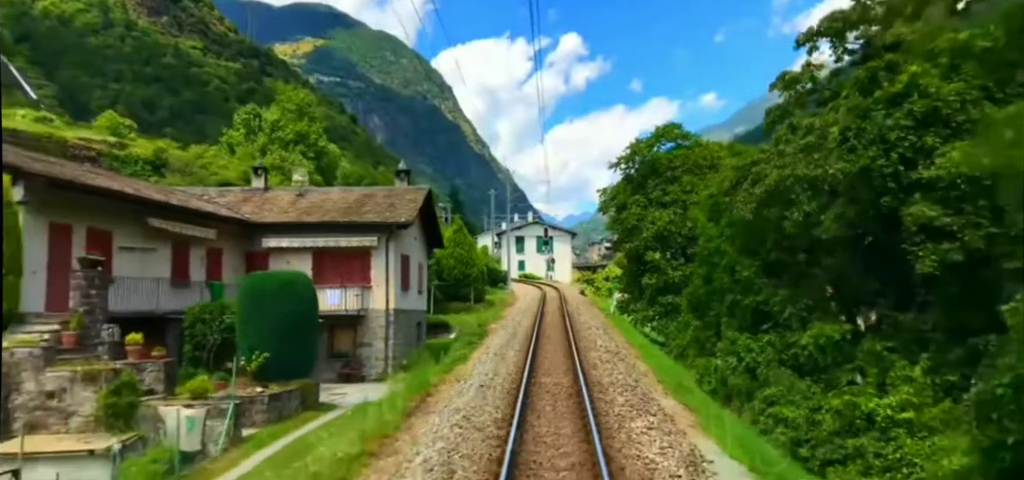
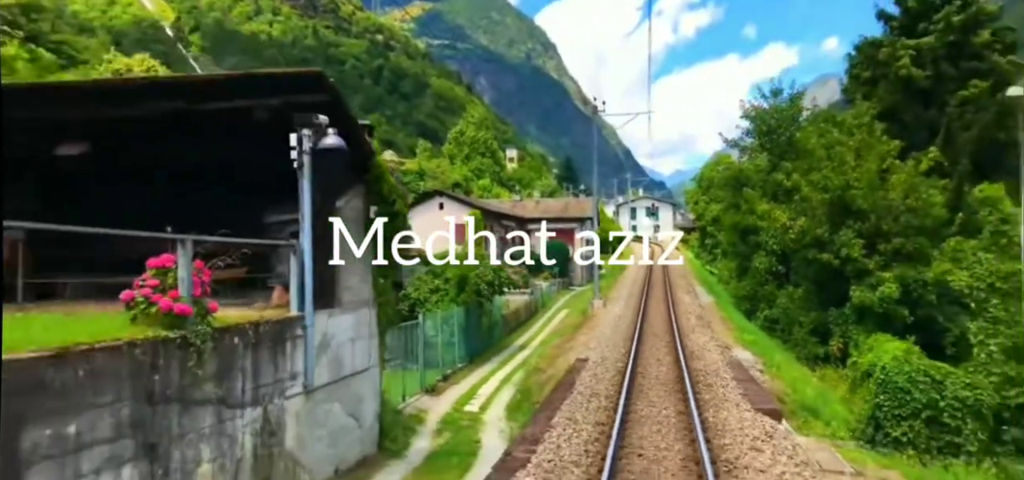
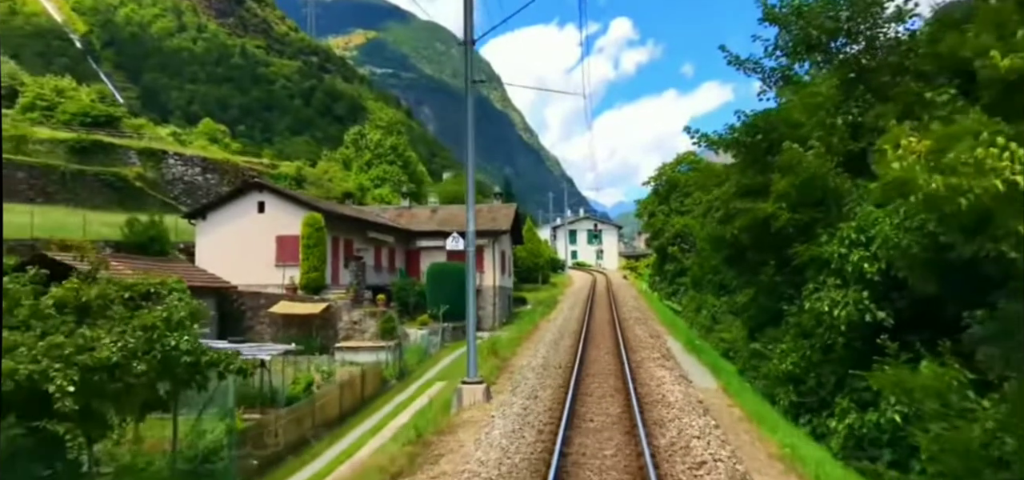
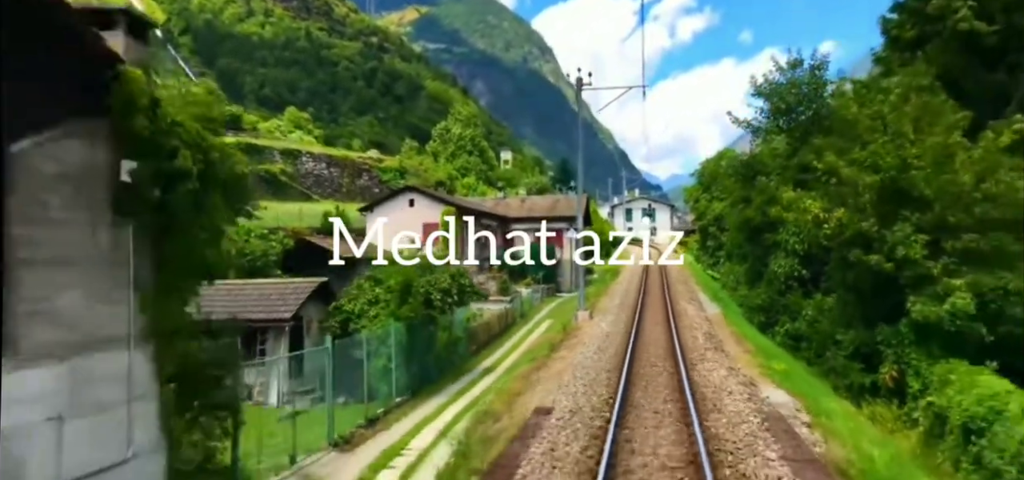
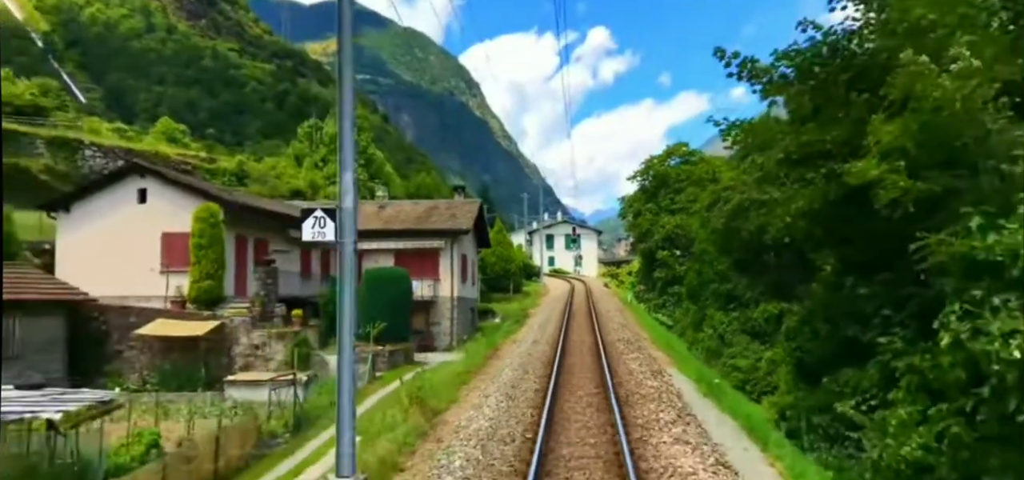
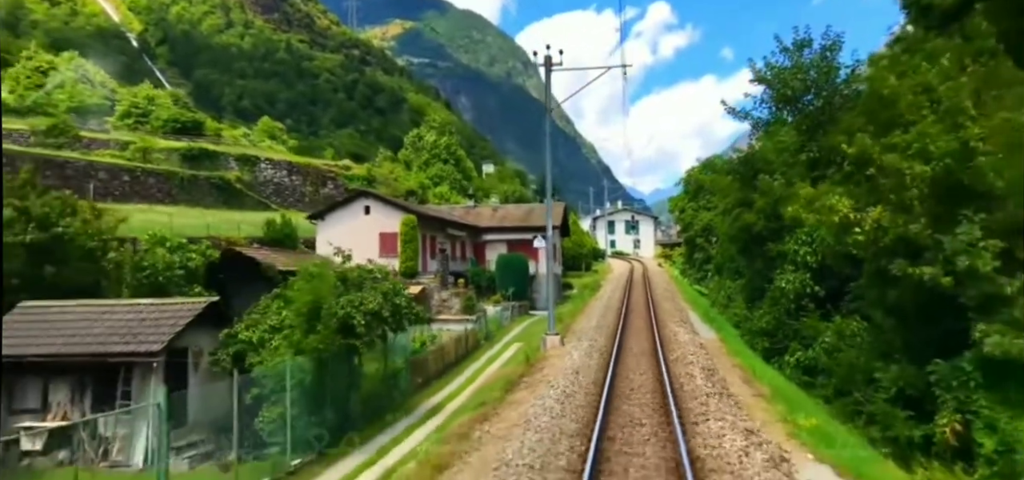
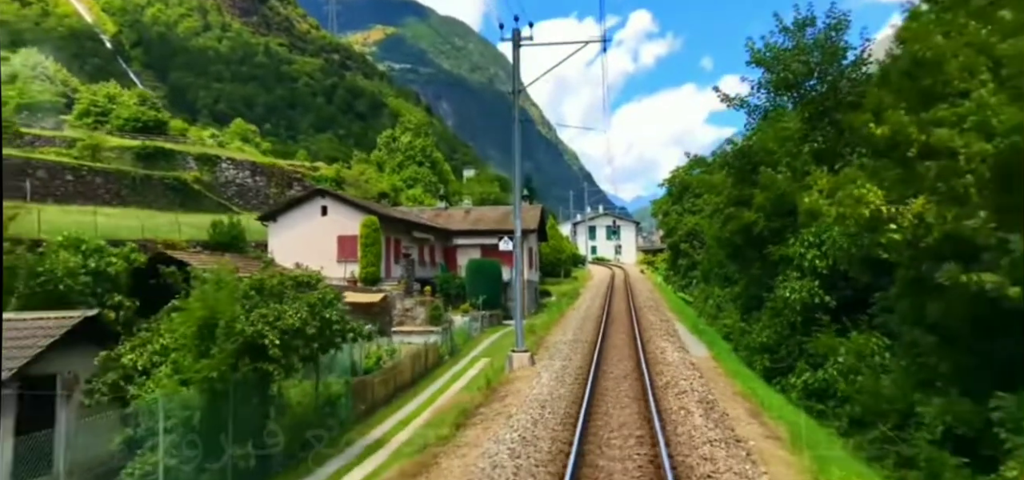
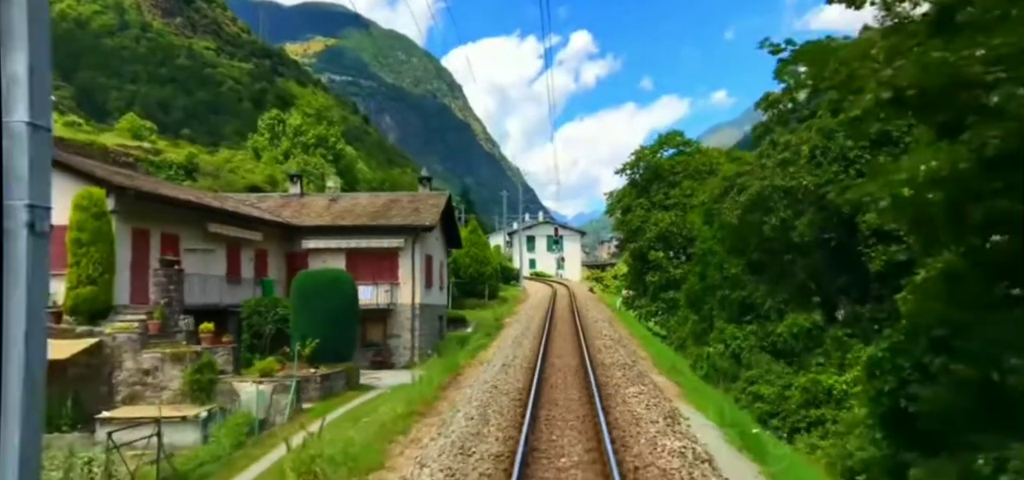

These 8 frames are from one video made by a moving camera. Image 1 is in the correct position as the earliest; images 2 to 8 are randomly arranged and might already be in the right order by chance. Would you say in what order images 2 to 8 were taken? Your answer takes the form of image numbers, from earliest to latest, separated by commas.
8, 5, 3, 7, 6, 4, 2
